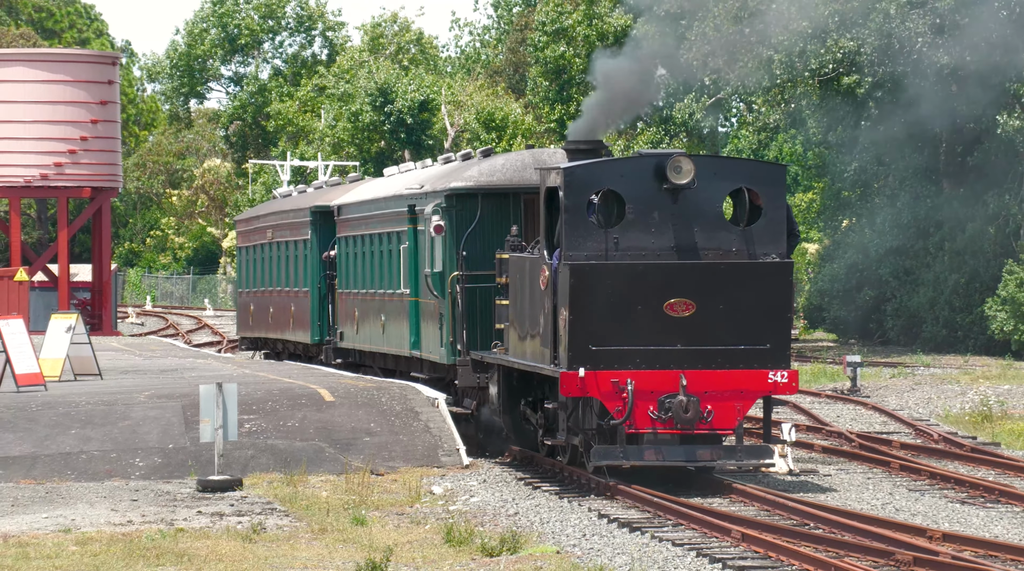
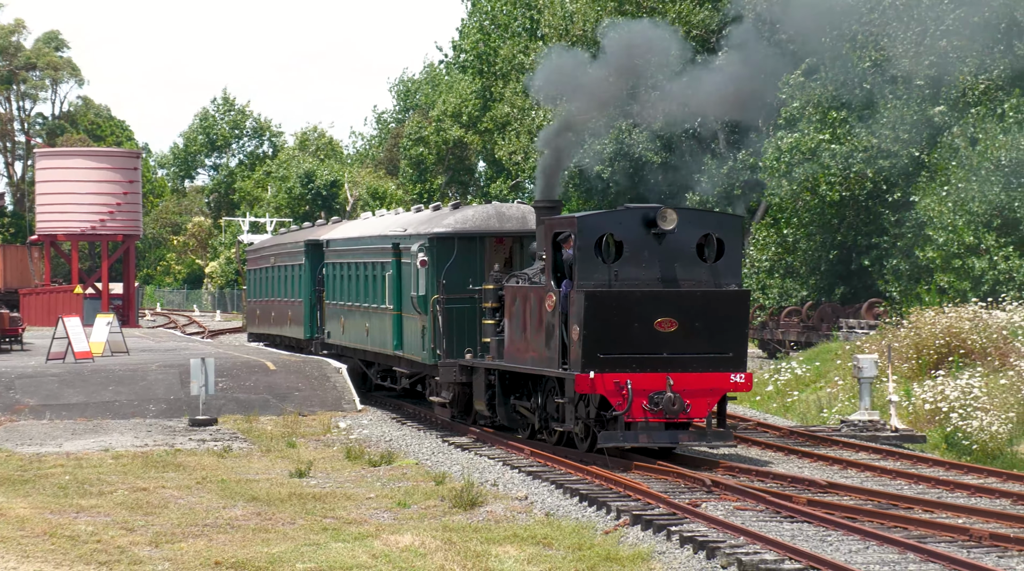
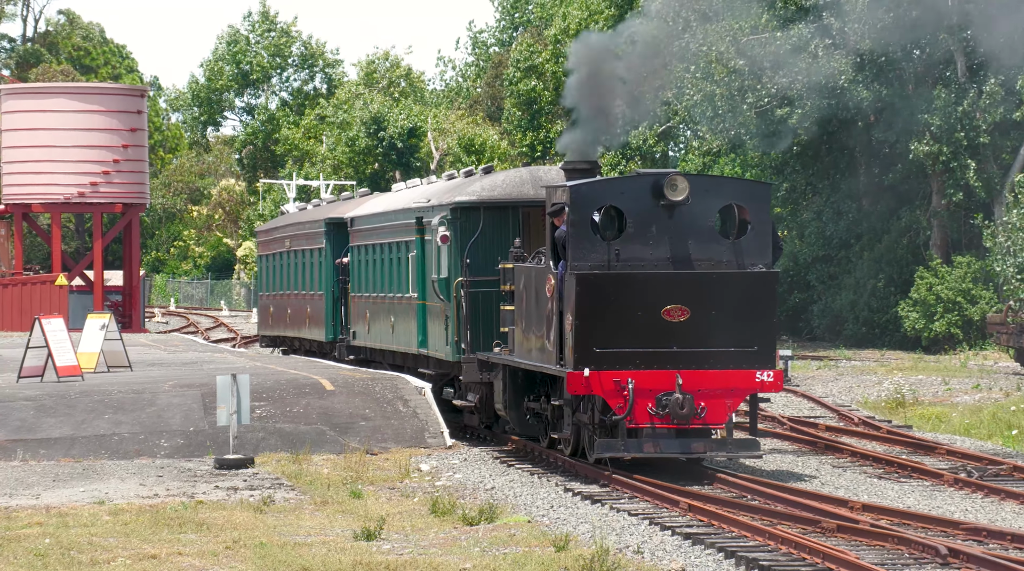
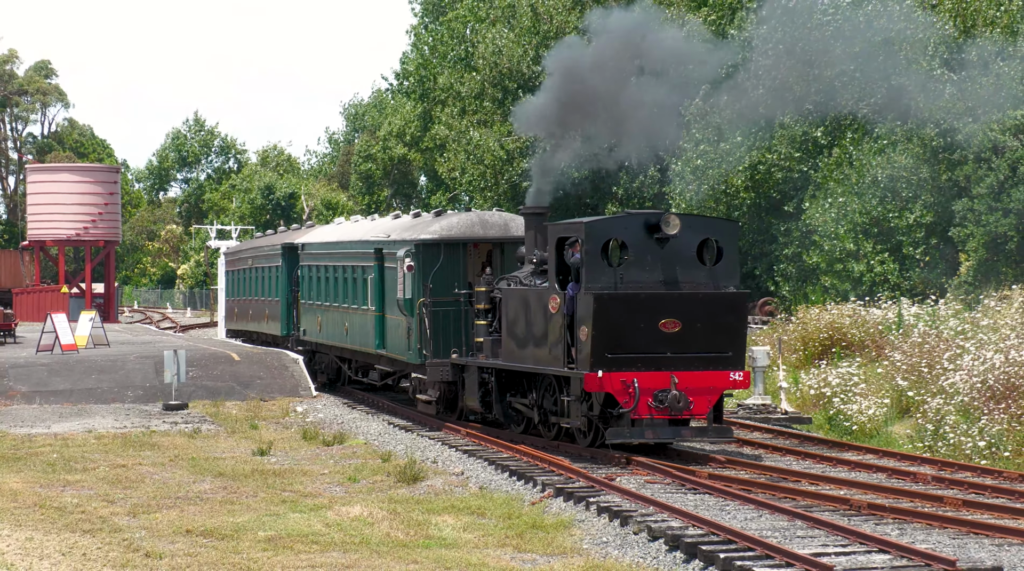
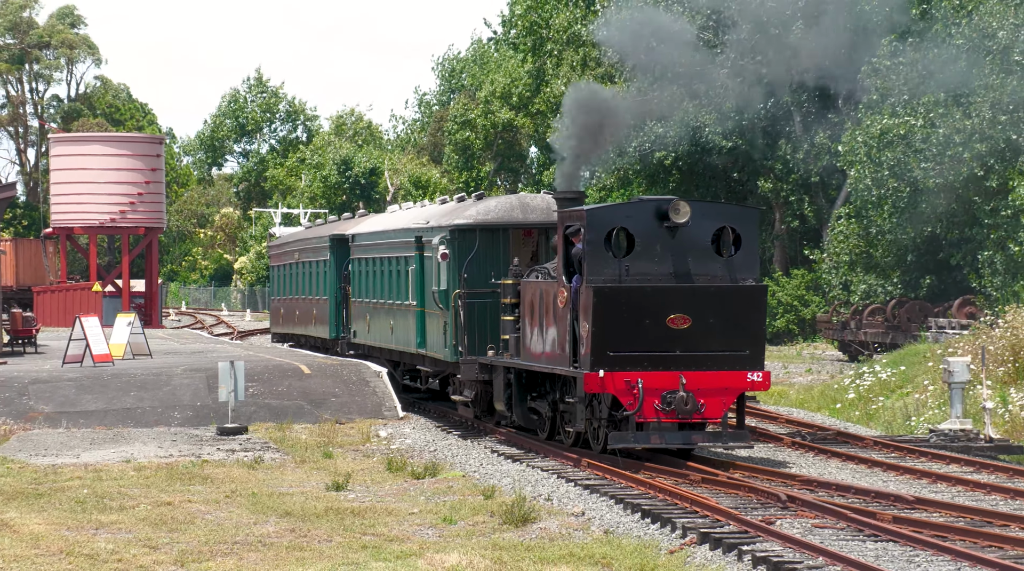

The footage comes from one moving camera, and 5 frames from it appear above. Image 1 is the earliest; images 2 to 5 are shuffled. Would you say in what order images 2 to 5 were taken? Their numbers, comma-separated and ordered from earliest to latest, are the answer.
3, 5, 2, 4
